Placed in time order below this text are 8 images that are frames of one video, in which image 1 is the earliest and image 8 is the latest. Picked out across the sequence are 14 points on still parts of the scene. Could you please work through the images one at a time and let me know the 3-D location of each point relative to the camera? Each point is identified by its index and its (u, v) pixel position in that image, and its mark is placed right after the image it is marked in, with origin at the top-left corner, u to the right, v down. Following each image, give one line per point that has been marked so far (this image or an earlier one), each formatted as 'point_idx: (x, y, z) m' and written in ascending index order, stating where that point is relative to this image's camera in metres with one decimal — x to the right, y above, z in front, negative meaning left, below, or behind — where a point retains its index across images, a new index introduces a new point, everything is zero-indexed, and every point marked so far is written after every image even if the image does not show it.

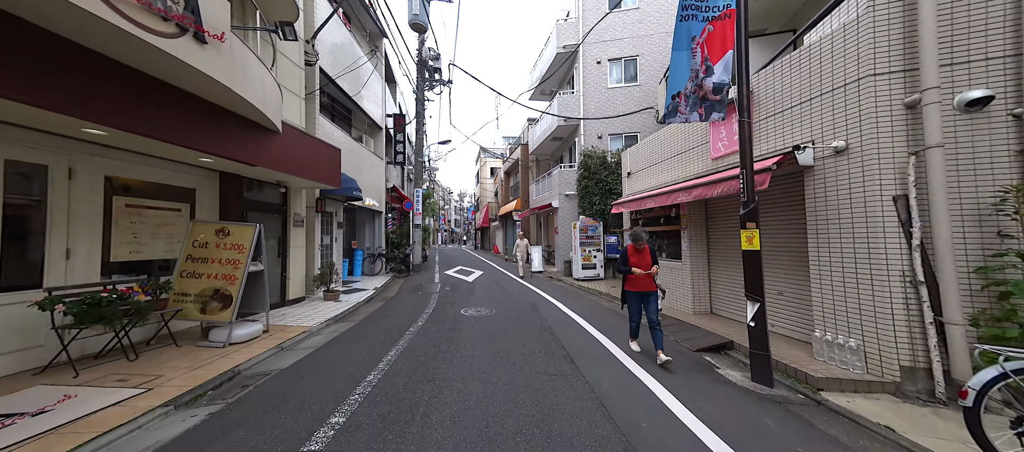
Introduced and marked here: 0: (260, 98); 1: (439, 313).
0: (-3.8, +1.9, +4.7) m
1: (-1.5, -1.8, +6.4) m
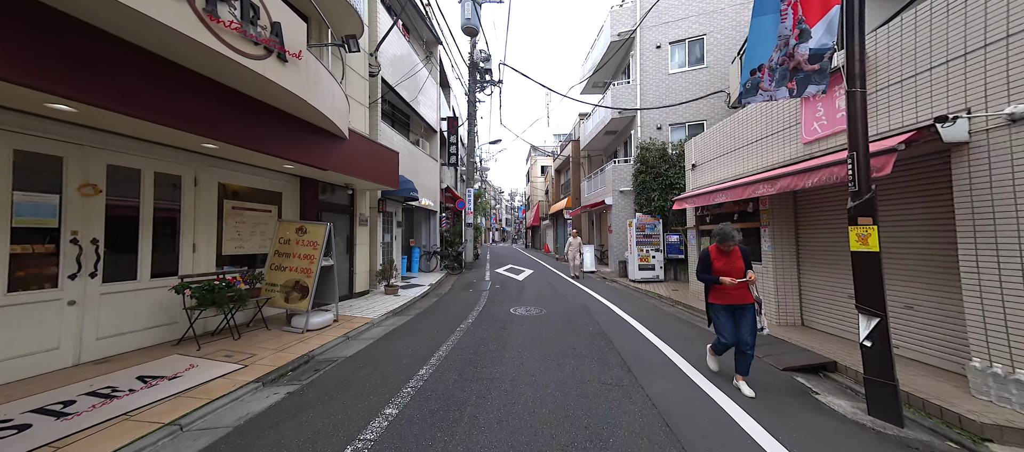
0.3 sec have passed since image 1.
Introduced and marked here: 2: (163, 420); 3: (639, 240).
0: (-3.0, +1.9, +5.1) m
1: (-0.4, -1.8, +6.4) m
2: (-3.0, -1.7, +2.7) m
3: (+4.0, -0.4, +9.6) m
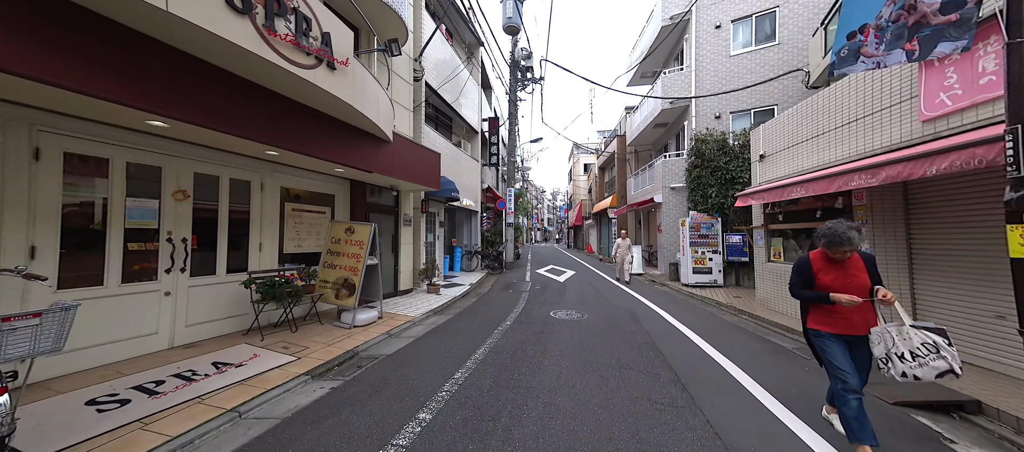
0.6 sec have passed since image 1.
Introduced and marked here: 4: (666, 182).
0: (-2.4, +1.9, +5.3) m
1: (+0.4, -1.8, +6.3) m
2: (-2.7, -1.7, +2.9) m
3: (+5.2, -0.4, +8.8) m
4: (+5.6, +1.6, +11.0) m
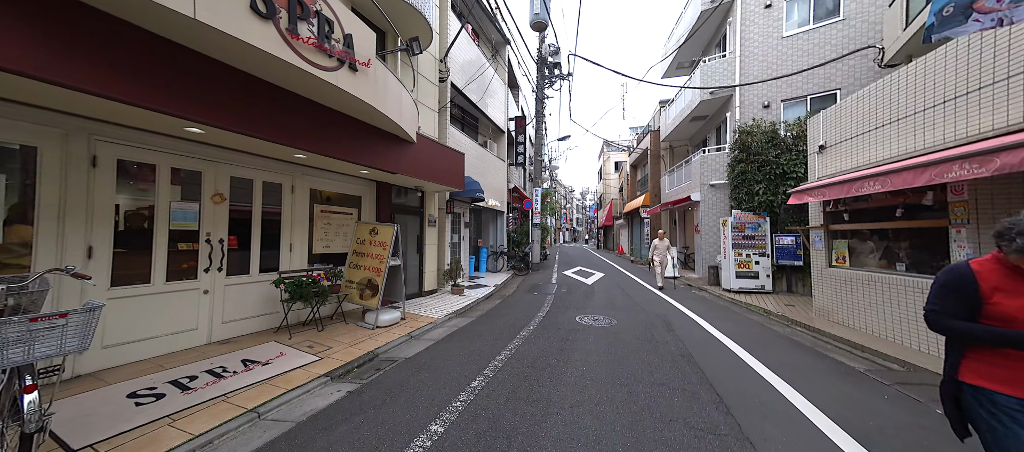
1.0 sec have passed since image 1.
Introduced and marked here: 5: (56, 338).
0: (-2.0, +1.9, +5.3) m
1: (+0.9, -1.8, +6.0) m
2: (-2.5, -1.7, +2.9) m
3: (+5.9, -0.4, +8.0) m
4: (+6.5, +1.6, +10.2) m
5: (-2.8, -0.7, +1.9) m
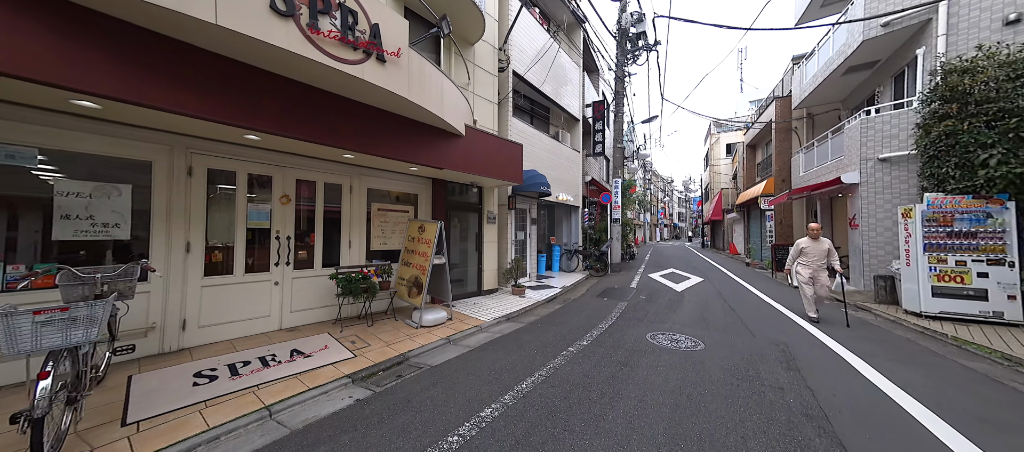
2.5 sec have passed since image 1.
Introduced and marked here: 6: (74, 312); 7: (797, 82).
0: (-1.2, +2.0, +5.1) m
1: (+1.8, -1.7, +4.9) m
2: (-2.4, -1.7, +2.9) m
3: (+7.1, -0.3, +5.3) m
4: (+8.3, +1.8, +7.2) m
5: (-2.9, -0.7, +2.0) m
6: (-2.9, -0.6, +2.1) m
7: (+10.7, +5.4, +11.5) m
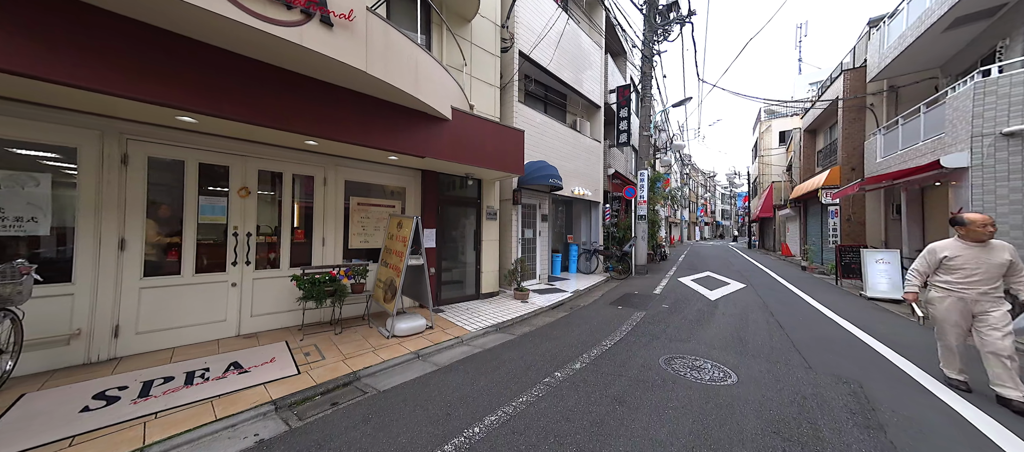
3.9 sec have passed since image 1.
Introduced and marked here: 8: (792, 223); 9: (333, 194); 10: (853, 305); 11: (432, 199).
0: (-1.4, +2.0, +4.4) m
1: (+1.6, -1.6, +3.9) m
2: (-2.8, -1.6, +2.4) m
3: (+6.9, -0.2, +3.8) m
4: (+8.3, +1.8, +5.5) m
5: (-3.5, -0.6, +1.5) m
6: (-3.4, -0.5, +1.6) m
7: (+11.1, +5.5, +9.5) m
8: (+16.0, +0.2, +17.6) m
9: (-2.9, +0.5, +5.0) m
10: (+8.0, -1.8, +7.2) m
11: (-1.6, +0.5, +6.0) m
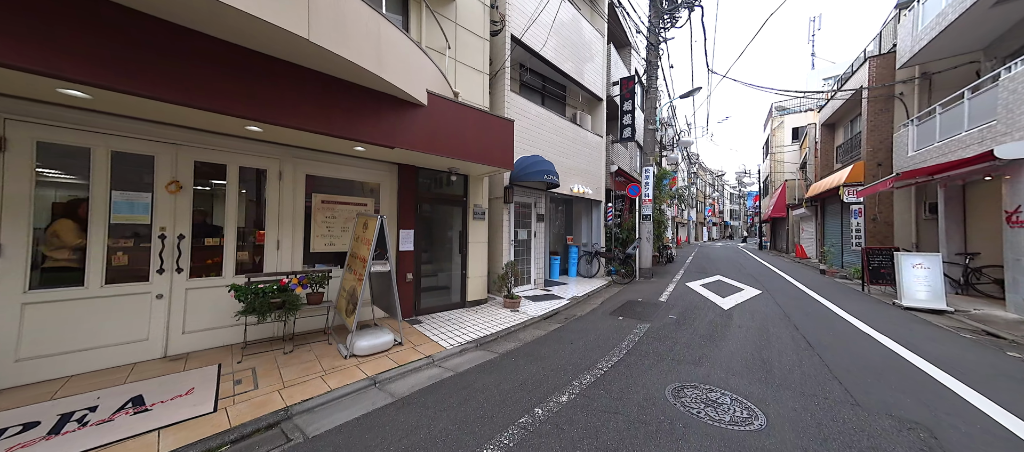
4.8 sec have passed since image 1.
0: (-1.7, +2.0, +3.7) m
1: (+1.3, -1.7, +3.2) m
2: (-3.1, -1.6, +1.8) m
3: (+6.6, -0.2, +3.0) m
4: (+8.1, +1.8, +4.7) m
5: (-3.8, -0.6, +0.9) m
6: (-3.7, -0.5, +1.0) m
7: (+11.0, +5.4, +8.6) m
8: (+16.0, +0.2, +16.6) m
9: (-3.2, +0.5, +4.4) m
10: (+7.8, -1.8, +6.4) m
11: (-1.8, +0.5, +5.4) m
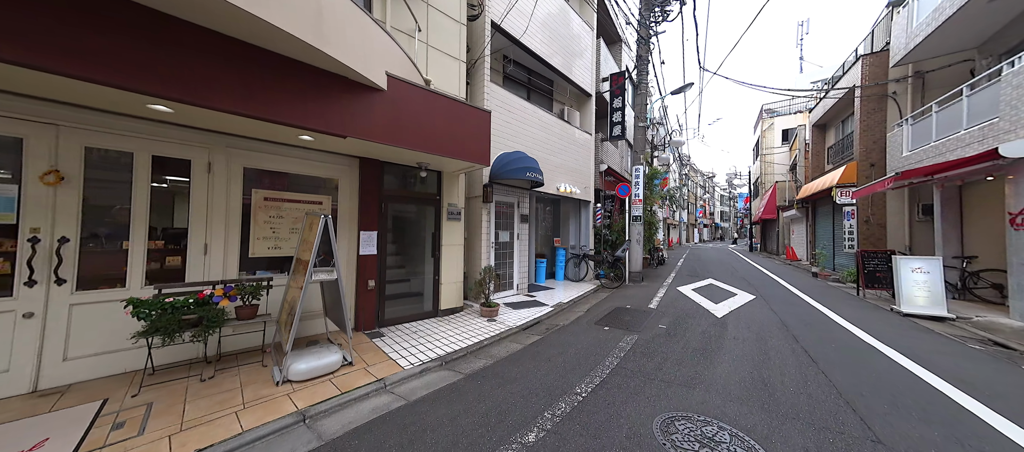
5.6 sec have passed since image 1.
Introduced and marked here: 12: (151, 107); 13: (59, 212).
0: (-2.0, +2.0, +3.2) m
1: (+0.9, -1.7, +2.7) m
2: (-3.4, -1.6, +1.2) m
3: (+6.3, -0.3, +2.6) m
4: (+7.7, +1.8, +4.4) m
5: (-4.1, -0.6, +0.3) m
6: (-4.0, -0.5, +0.3) m
7: (+10.5, +5.4, +8.3) m
8: (+15.3, +0.1, +16.5) m
9: (-3.5, +0.5, +3.8) m
10: (+7.3, -1.9, +6.0) m
11: (-2.2, +0.5, +4.8) m
12: (-3.5, +1.1, +3.0) m
13: (-4.3, +0.1, +3.0) m
